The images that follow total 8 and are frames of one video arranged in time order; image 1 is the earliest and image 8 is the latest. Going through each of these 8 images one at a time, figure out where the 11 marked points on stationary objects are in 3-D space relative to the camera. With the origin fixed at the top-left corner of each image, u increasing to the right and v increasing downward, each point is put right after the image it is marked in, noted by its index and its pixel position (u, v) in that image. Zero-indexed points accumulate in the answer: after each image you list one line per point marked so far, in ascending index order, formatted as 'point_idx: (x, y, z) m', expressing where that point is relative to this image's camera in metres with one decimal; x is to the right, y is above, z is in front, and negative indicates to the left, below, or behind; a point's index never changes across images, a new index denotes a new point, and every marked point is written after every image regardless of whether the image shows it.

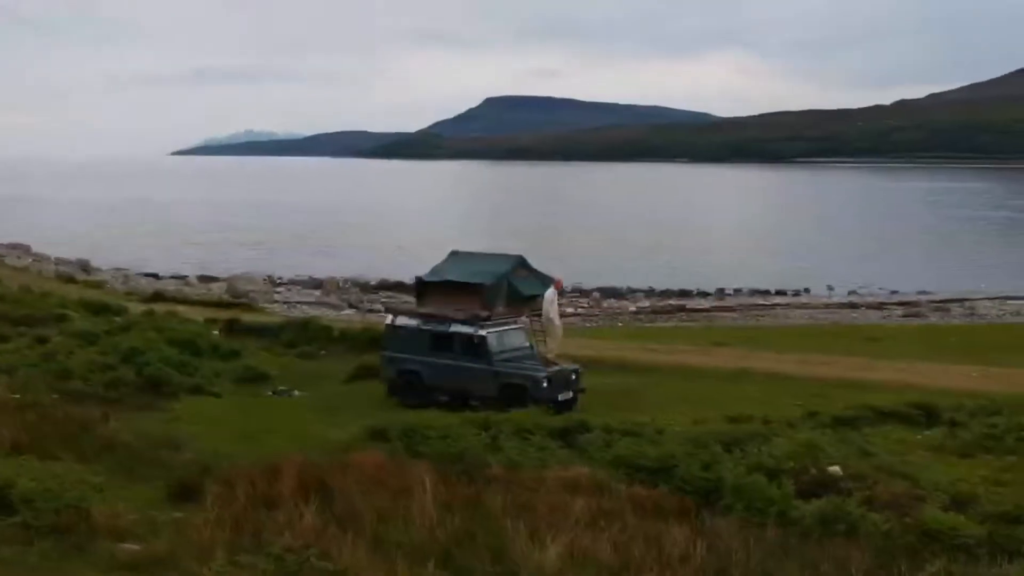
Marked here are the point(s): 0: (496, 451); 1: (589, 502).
0: (-0.2, -2.4, +14.7) m
1: (+0.9, -2.6, +12.3) m
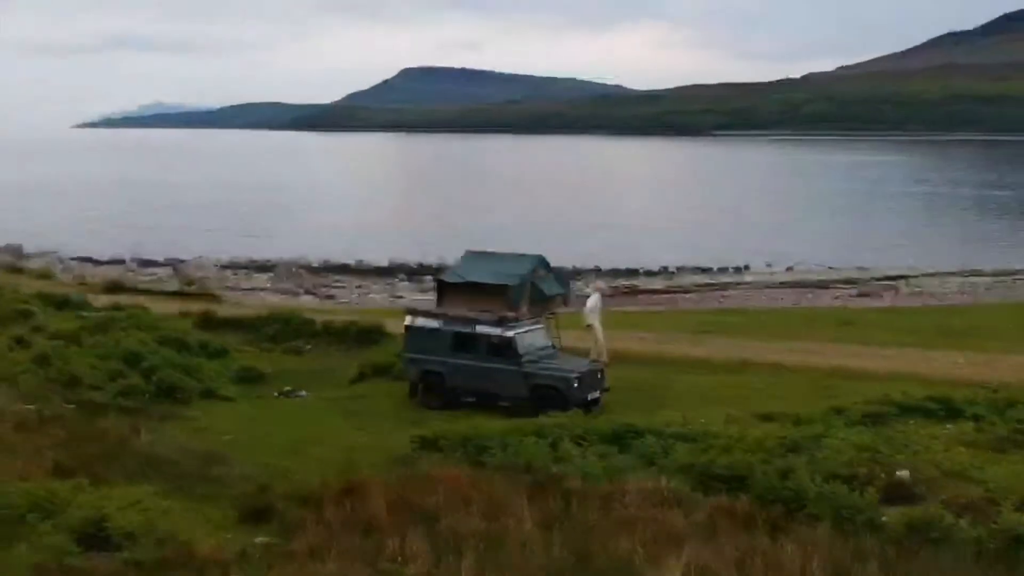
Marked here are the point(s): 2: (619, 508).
0: (+0.8, -2.5, +14.8) m
1: (+2.1, -2.8, +12.5) m
2: (+1.4, -2.8, +12.9) m
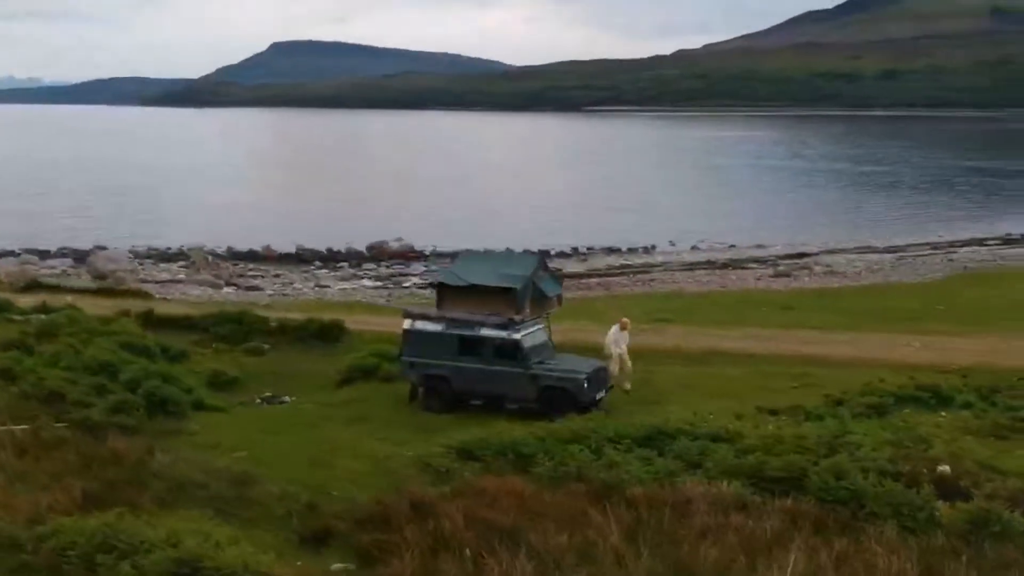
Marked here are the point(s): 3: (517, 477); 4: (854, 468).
0: (+1.5, -2.7, +15.0) m
1: (+3.1, -3.0, +13.0) m
2: (+2.3, -3.0, +13.2) m
3: (+0.1, -2.8, +15.0) m
4: (+4.8, -2.6, +14.2) m
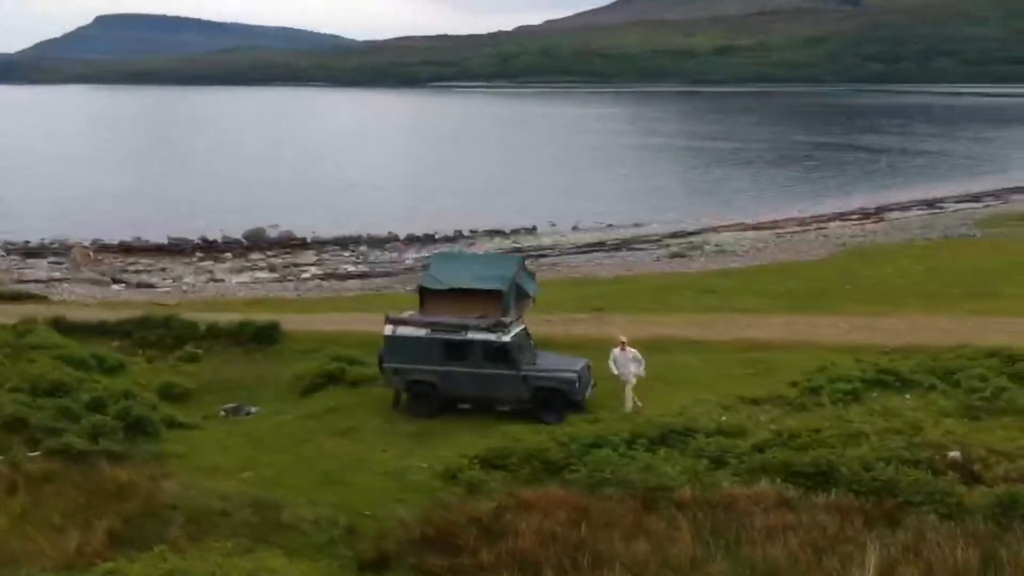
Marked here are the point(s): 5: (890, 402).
0: (+2.0, -2.7, +15.3) m
1: (+3.9, -3.0, +13.5) m
2: (+3.1, -3.1, +13.7) m
3: (+0.6, -2.9, +15.1) m
4: (+5.4, -2.6, +15.1) m
5: (+7.1, -2.2, +19.0) m
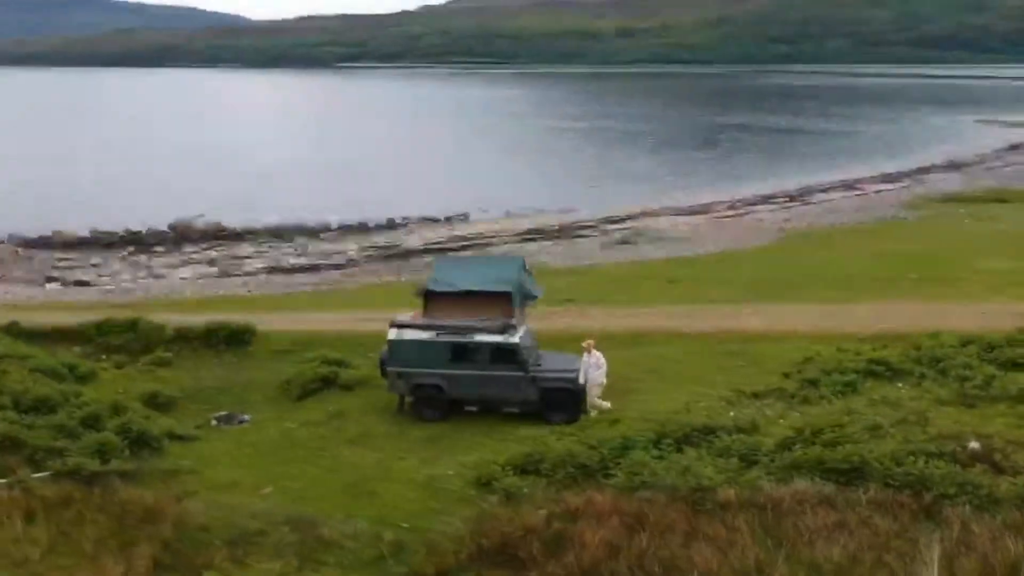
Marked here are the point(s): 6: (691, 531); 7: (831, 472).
0: (+2.6, -2.8, +15.5) m
1: (+4.6, -3.1, +13.9) m
2: (+3.9, -3.1, +14.0) m
3: (+1.2, -3.0, +15.1) m
4: (+6.0, -2.5, +15.5) m
5: (+7.3, -2.0, +19.6) m
6: (+2.4, -3.2, +13.5) m
7: (+4.8, -2.8, +15.2) m
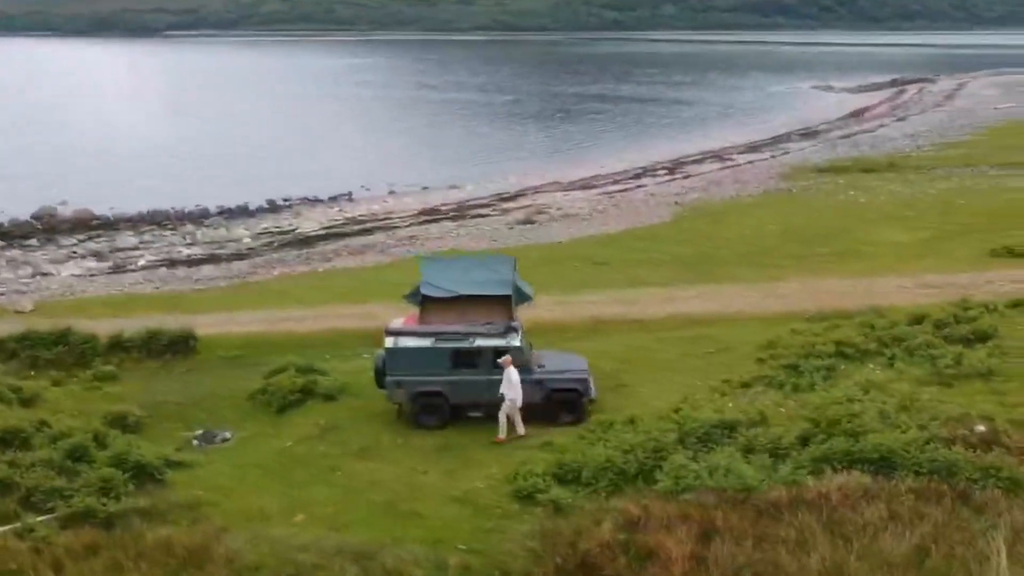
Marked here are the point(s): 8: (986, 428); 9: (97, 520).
0: (+3.3, -2.8, +15.8) m
1: (+5.5, -3.1, +14.5) m
2: (+4.8, -3.2, +14.5) m
3: (+2.0, -3.1, +15.2) m
4: (+6.6, -2.5, +16.4) m
5: (+7.2, -1.8, +20.6) m
6: (+3.4, -3.4, +13.9) m
7: (+5.5, -2.7, +15.9) m
8: (+7.9, -2.3, +16.9) m
9: (-6.1, -3.4, +14.9) m
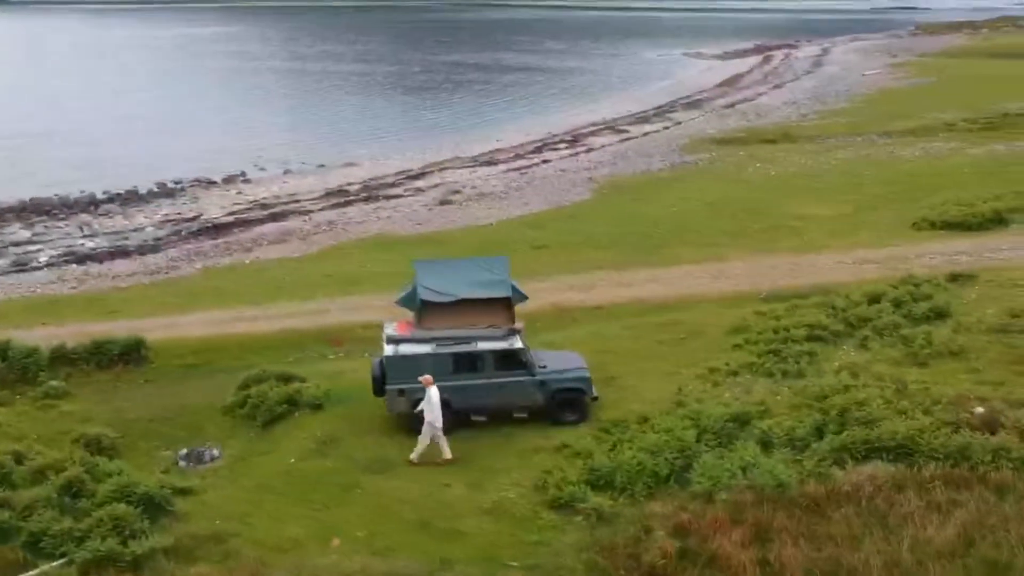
0: (+3.8, -2.8, +16.1) m
1: (+6.2, -3.0, +15.1) m
2: (+5.4, -3.1, +15.0) m
3: (+2.6, -3.2, +15.3) m
4: (+7.0, -2.3, +17.0) m
5: (+7.0, -1.5, +21.3) m
6: (+4.1, -3.4, +14.2) m
7: (+6.0, -2.6, +16.4) m
8: (+8.2, -2.1, +17.7) m
9: (-5.4, -3.8, +14.0) m
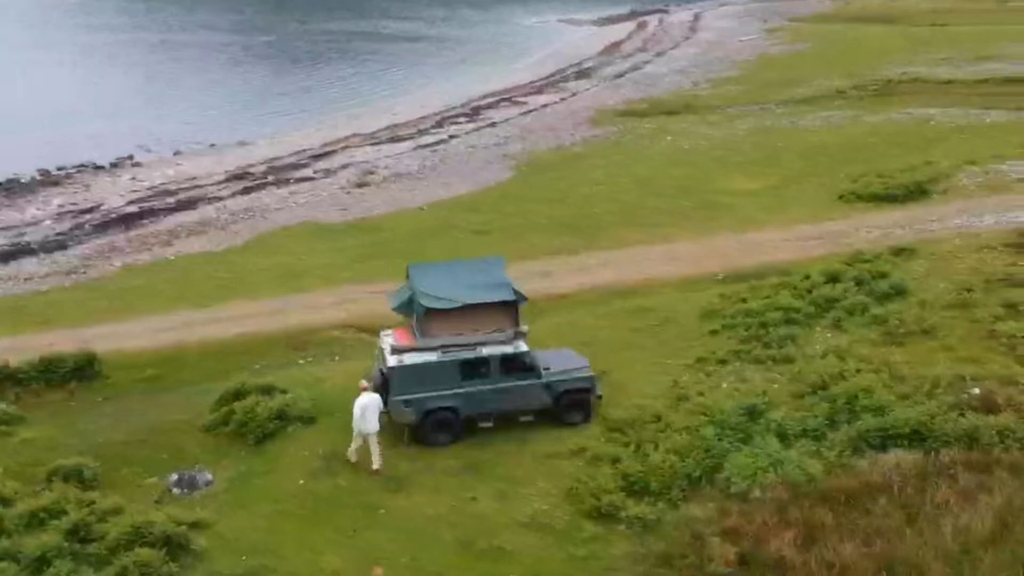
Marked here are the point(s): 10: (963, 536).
0: (+4.3, -2.8, +16.3) m
1: (+6.8, -2.9, +15.6) m
2: (+6.1, -3.1, +15.4) m
3: (+3.2, -3.2, +15.4) m
4: (+7.3, -2.1, +17.6) m
5: (+6.8, -1.1, +21.8) m
6: (+4.9, -3.4, +14.4) m
7: (+6.4, -2.5, +16.9) m
8: (+8.4, -1.8, +18.4) m
9: (-4.5, -4.2, +13.1) m
10: (+6.2, -3.5, +14.1) m
